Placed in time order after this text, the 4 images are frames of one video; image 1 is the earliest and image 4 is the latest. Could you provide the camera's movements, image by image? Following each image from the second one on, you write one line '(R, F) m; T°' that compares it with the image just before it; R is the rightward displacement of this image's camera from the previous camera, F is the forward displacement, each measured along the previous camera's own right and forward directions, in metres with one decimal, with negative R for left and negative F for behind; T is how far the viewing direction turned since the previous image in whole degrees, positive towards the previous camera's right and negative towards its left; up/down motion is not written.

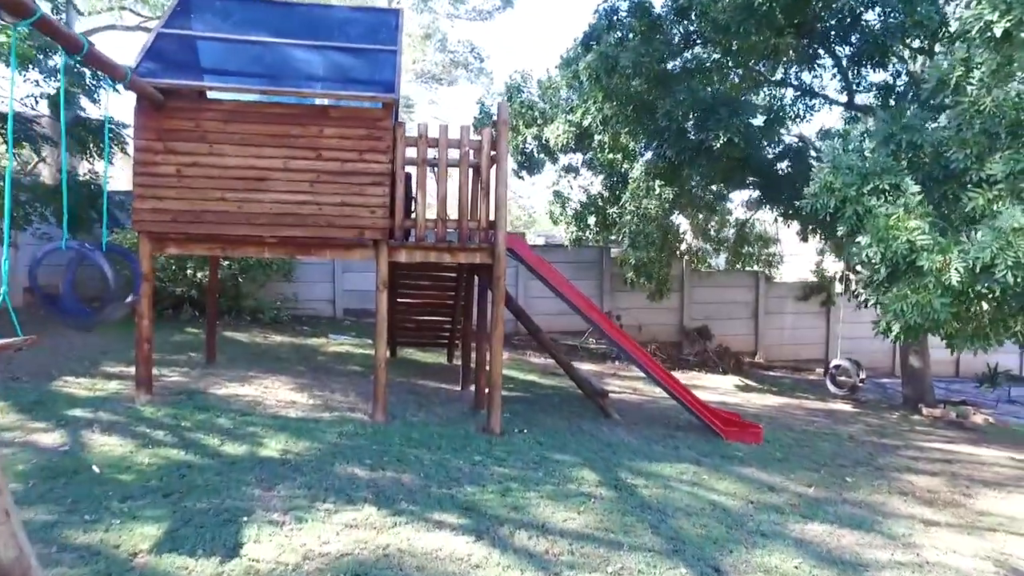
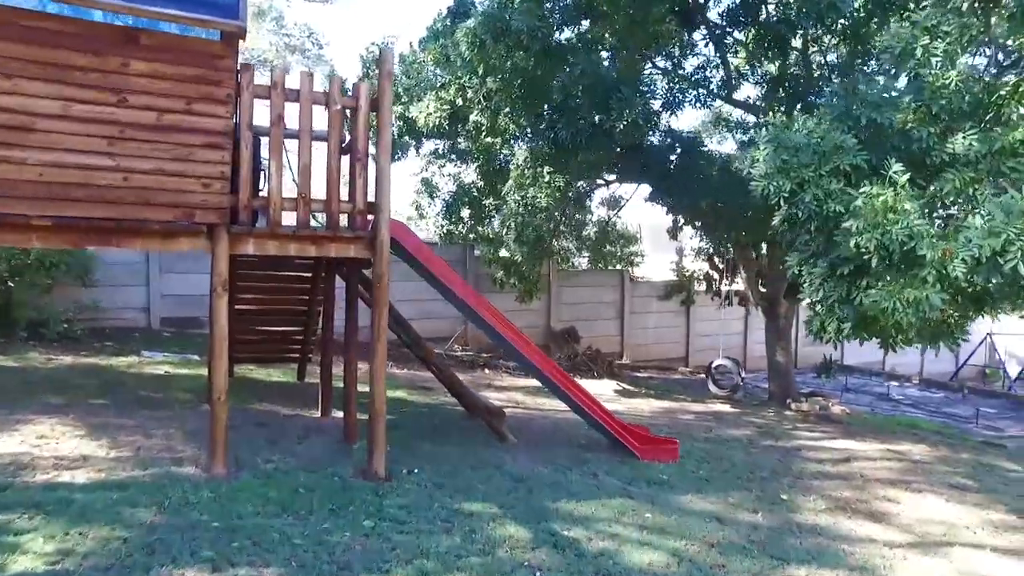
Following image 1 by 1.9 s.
(-0.4, +1.4) m; +14°
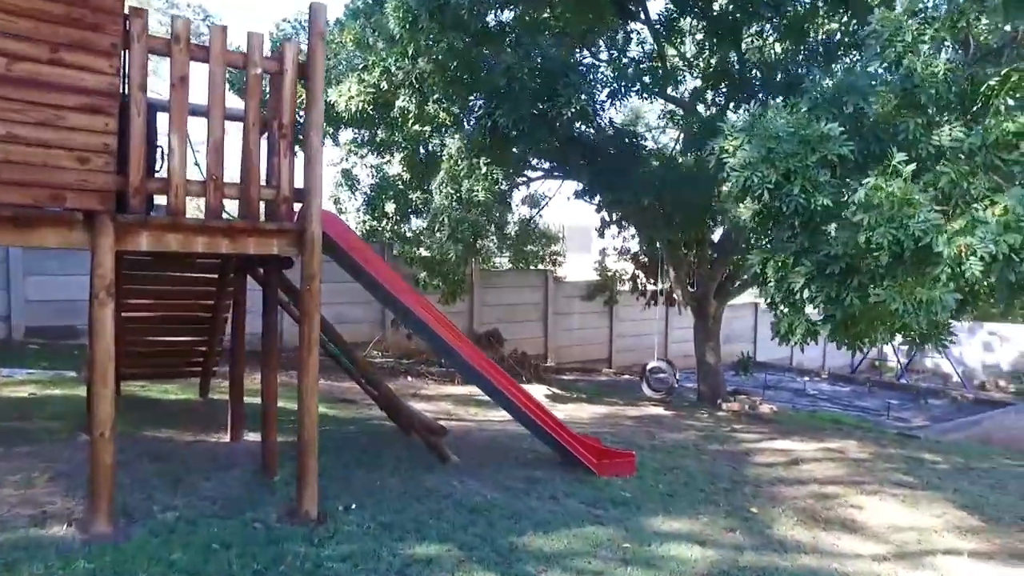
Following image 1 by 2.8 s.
(-0.3, +0.7) m; +8°
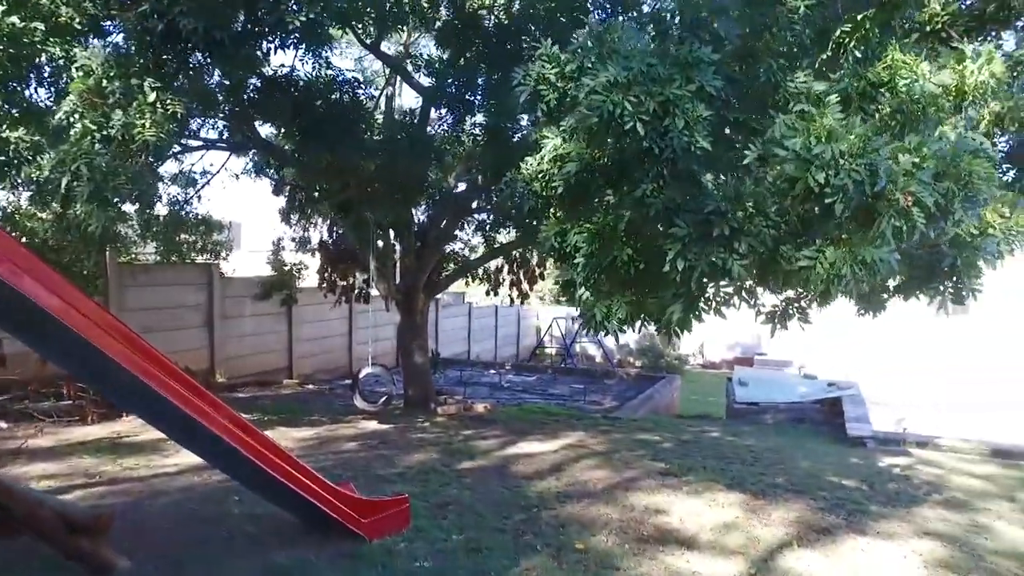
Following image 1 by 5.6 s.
(-0.5, +2.0) m; +30°
